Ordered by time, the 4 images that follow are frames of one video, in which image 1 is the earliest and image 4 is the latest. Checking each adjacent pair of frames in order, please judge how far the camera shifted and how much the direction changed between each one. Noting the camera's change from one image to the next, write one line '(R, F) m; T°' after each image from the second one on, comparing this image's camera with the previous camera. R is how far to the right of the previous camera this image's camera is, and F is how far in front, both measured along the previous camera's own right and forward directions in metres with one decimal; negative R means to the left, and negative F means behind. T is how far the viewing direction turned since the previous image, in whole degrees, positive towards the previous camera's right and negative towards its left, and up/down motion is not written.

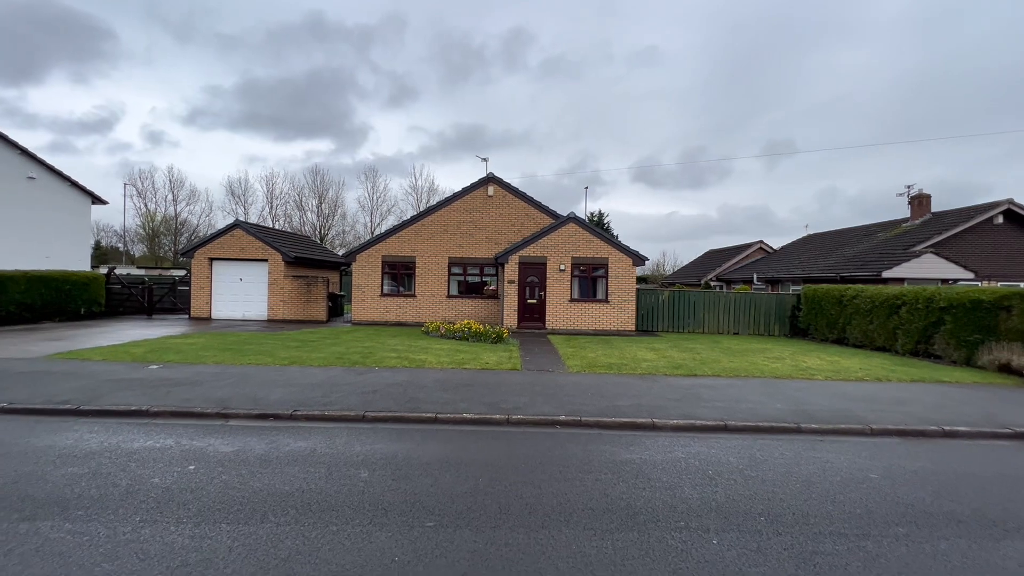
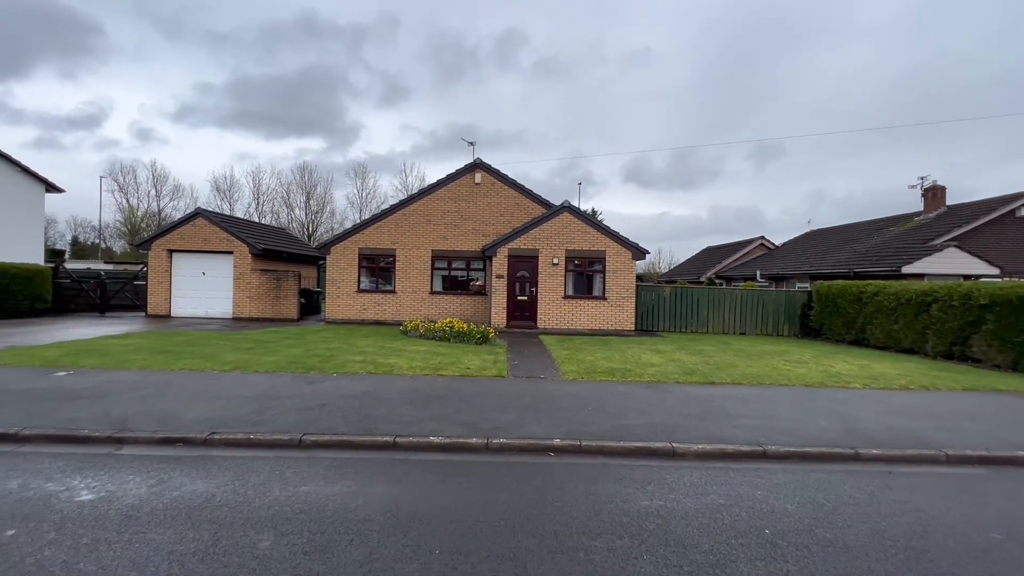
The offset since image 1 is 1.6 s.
(+0.1, +1.7) m; +1°
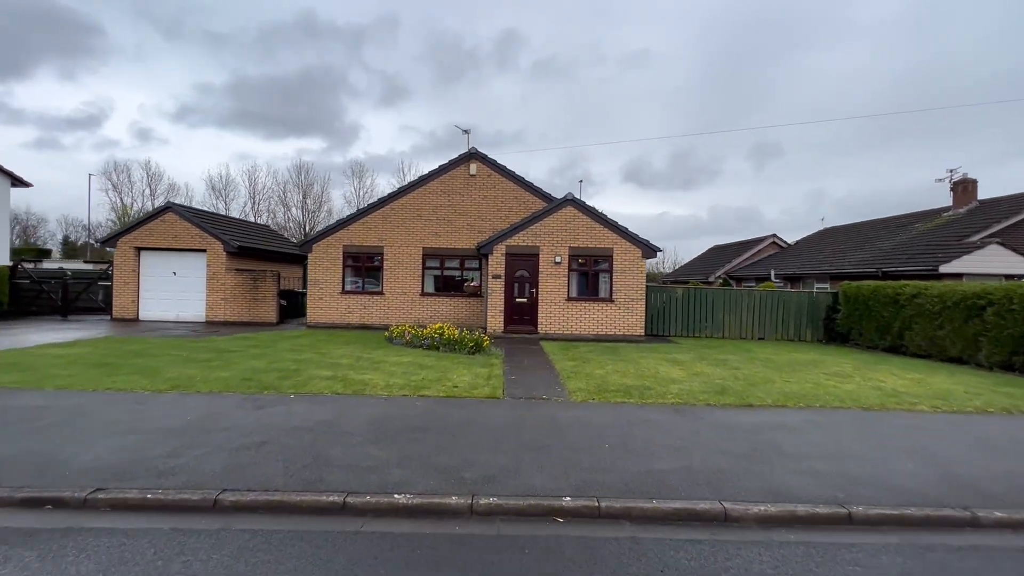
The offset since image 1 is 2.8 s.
(+0.1, +1.6) m; 0°
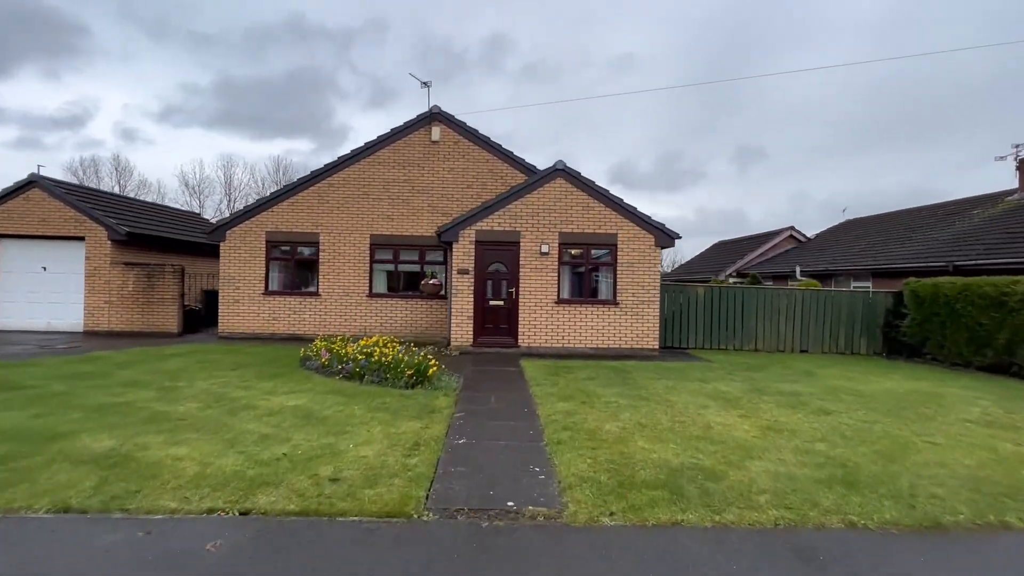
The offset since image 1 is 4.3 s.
(+0.5, +4.1) m; +1°
